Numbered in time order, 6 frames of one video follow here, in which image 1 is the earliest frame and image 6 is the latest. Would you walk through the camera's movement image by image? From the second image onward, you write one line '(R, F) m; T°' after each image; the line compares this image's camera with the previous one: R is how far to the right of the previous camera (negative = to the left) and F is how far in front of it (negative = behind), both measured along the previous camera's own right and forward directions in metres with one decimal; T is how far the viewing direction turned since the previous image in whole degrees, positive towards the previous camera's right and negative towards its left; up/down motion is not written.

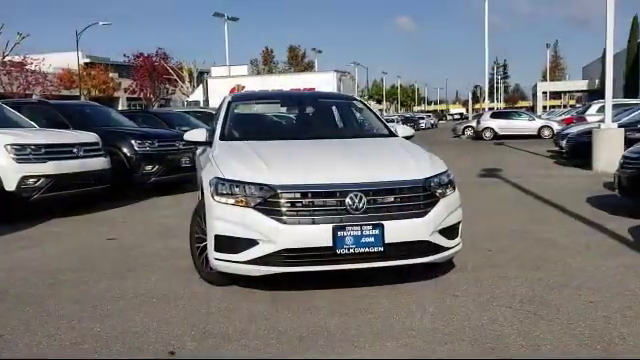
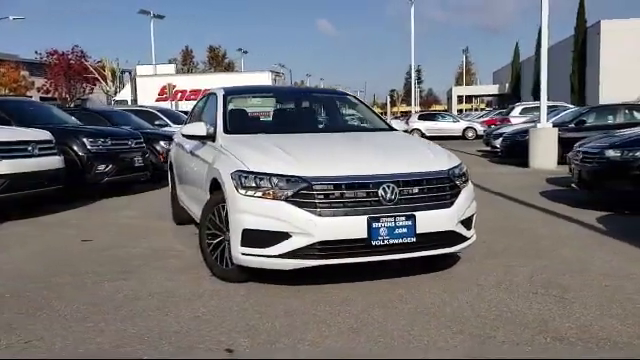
(-0.8, +0.1) m; +8°
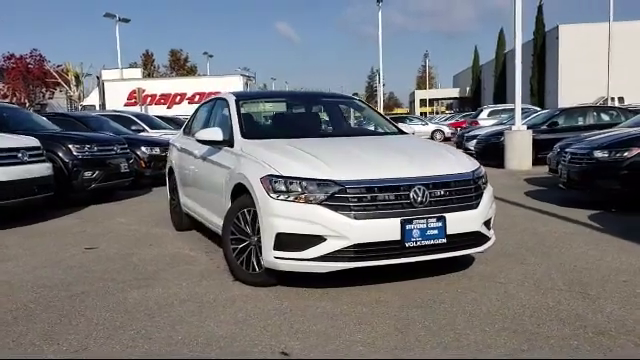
(-0.5, 0.0) m; +4°
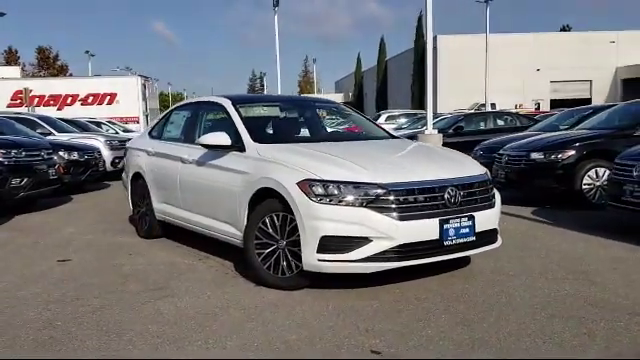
(-1.2, 0.0) m; +11°
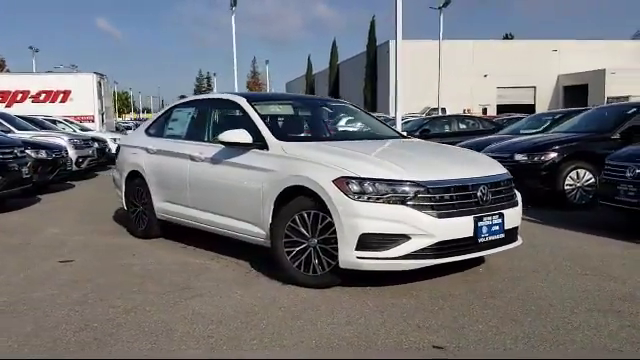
(-0.7, 0.0) m; +5°
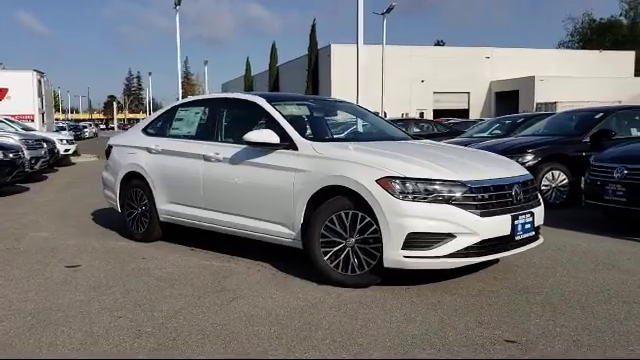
(-0.9, 0.0) m; +6°
